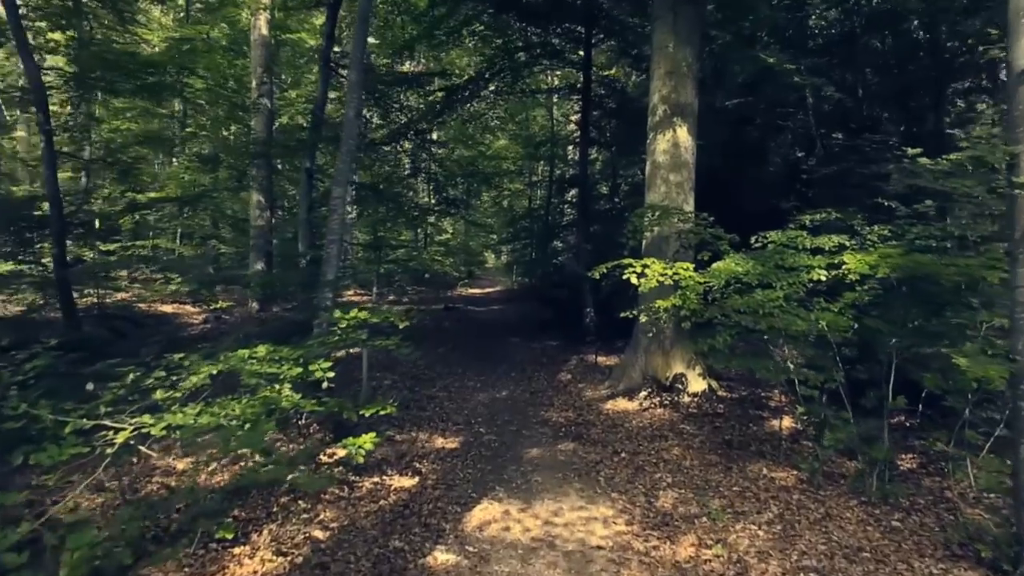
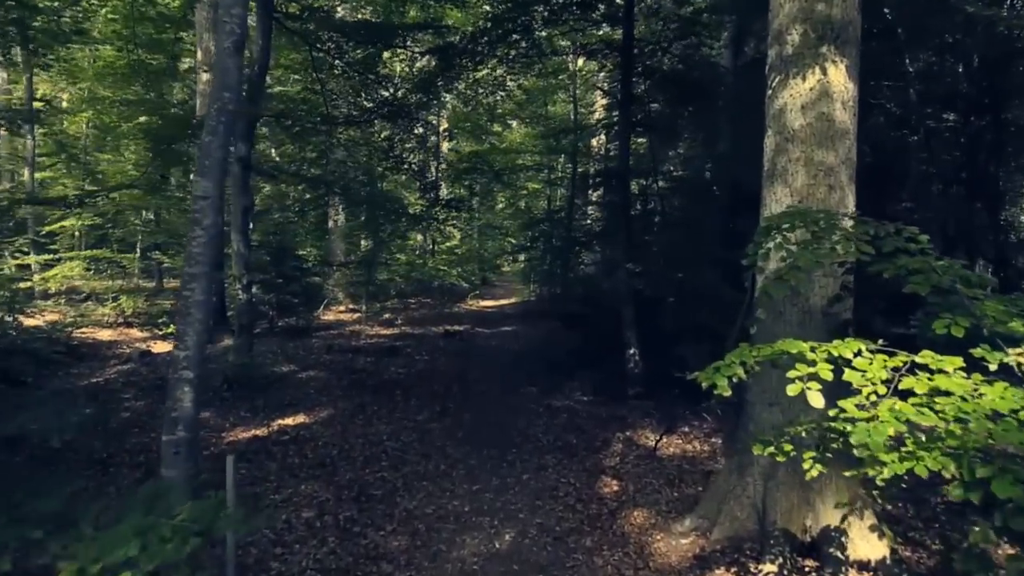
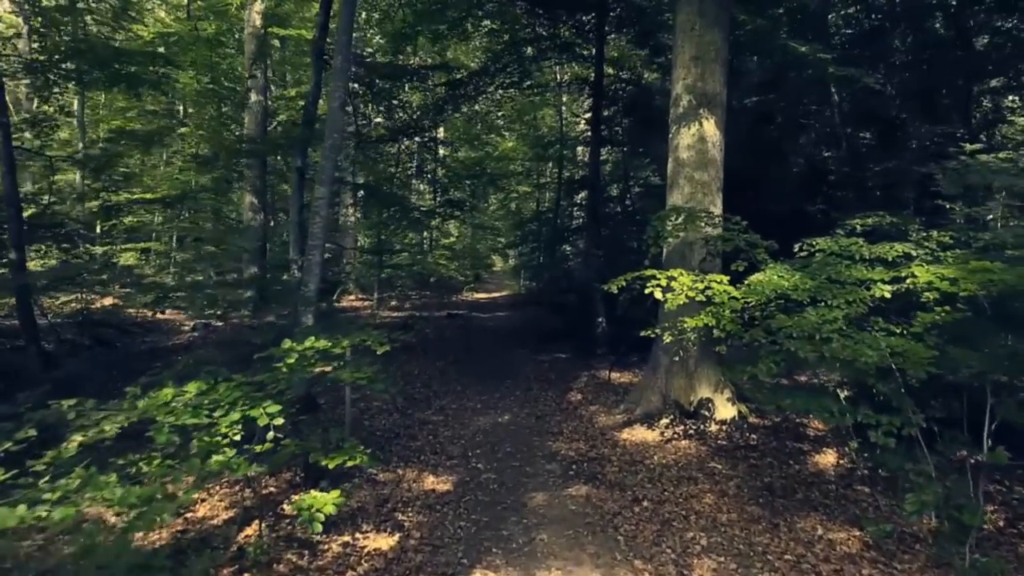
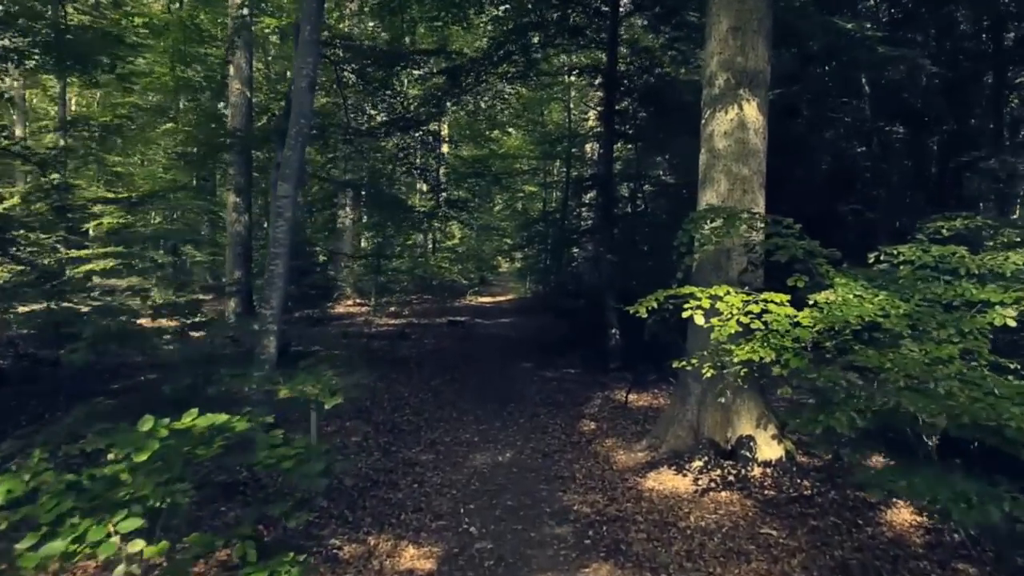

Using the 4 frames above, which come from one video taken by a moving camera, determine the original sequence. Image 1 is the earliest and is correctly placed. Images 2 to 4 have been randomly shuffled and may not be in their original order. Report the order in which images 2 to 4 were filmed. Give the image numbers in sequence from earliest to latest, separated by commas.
3, 4, 2
